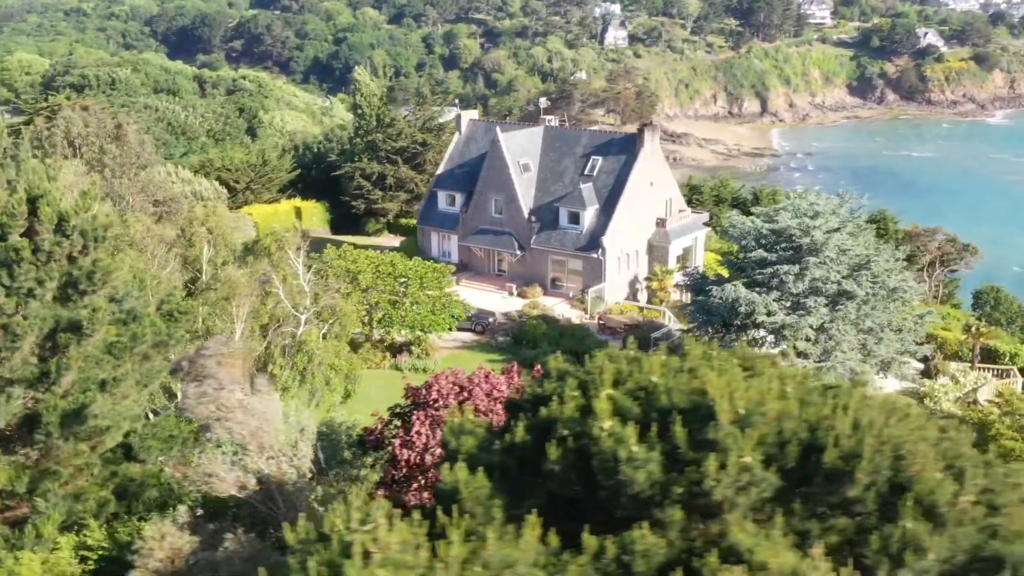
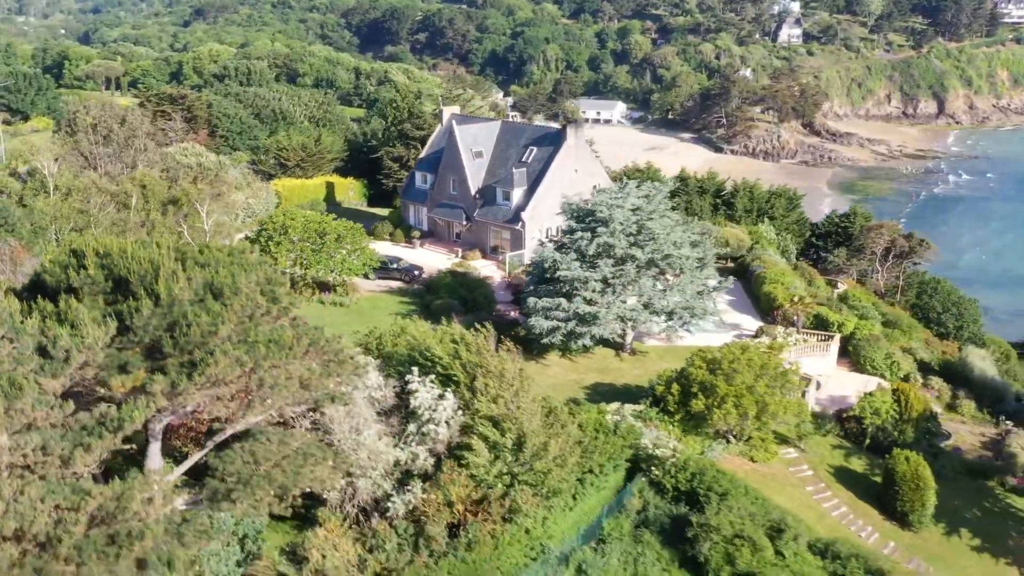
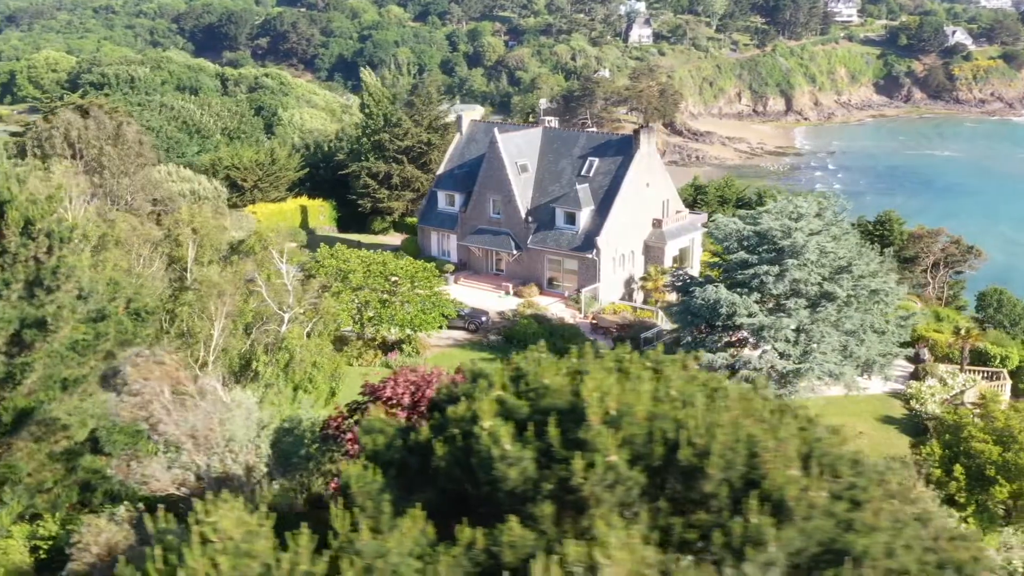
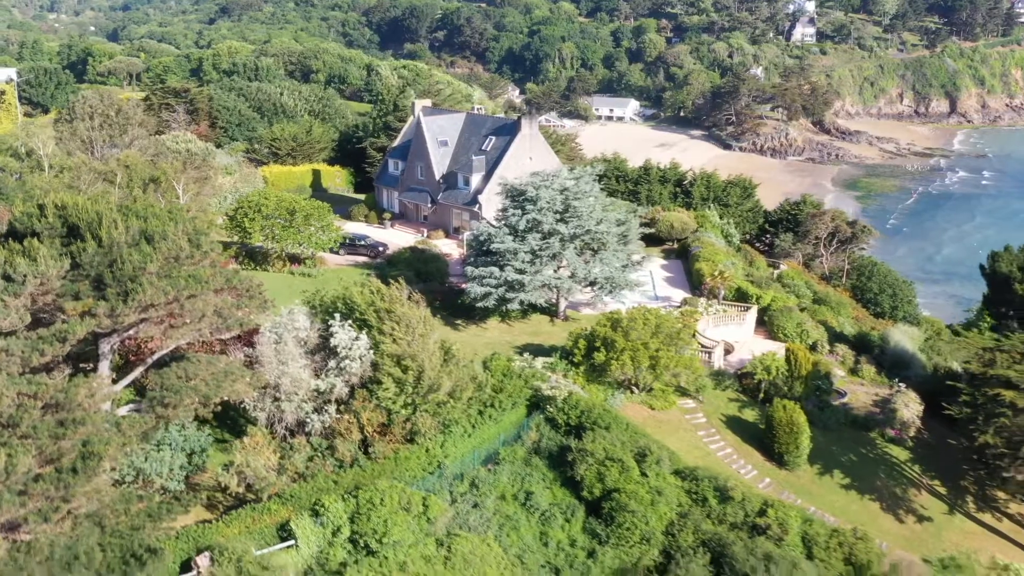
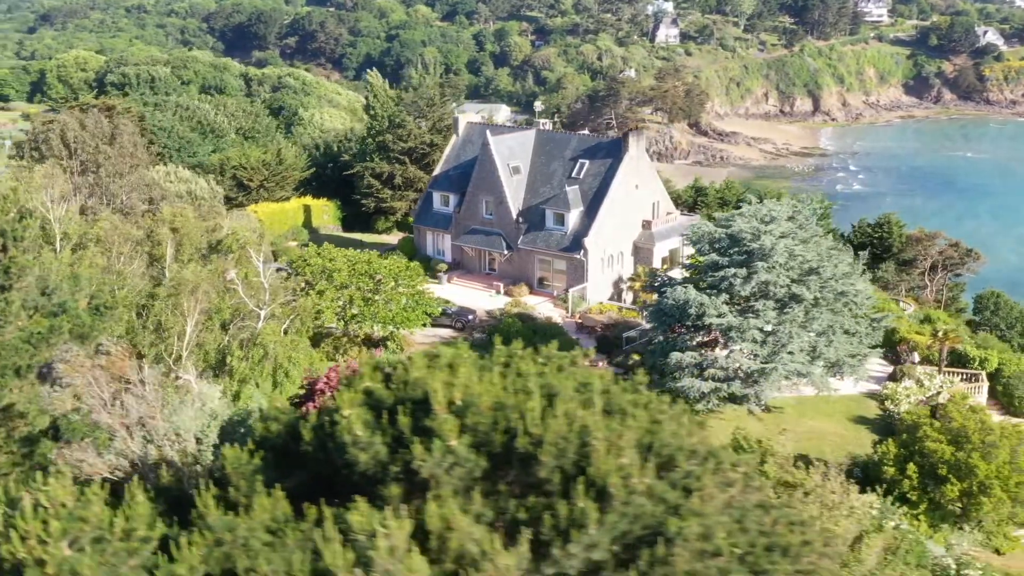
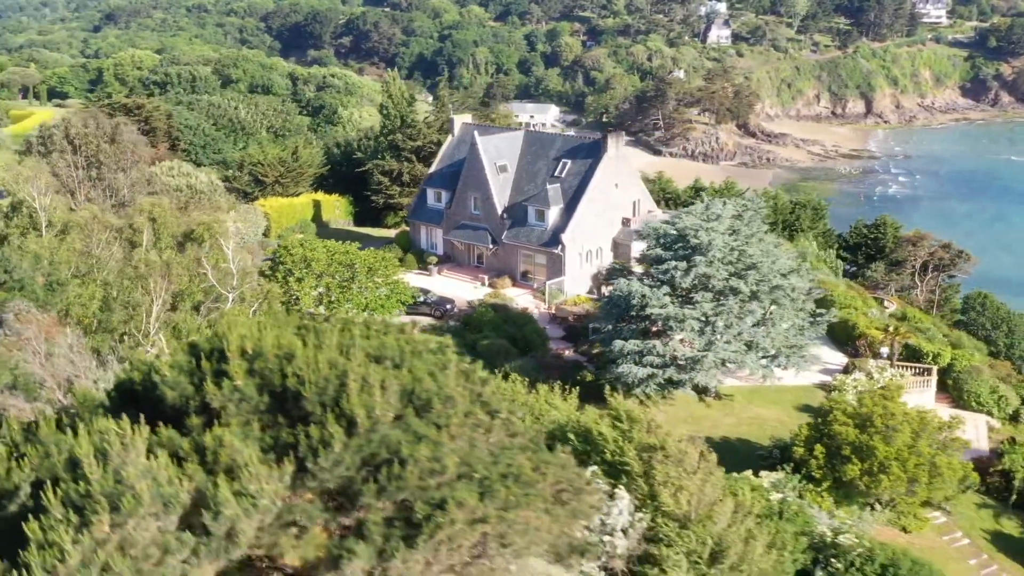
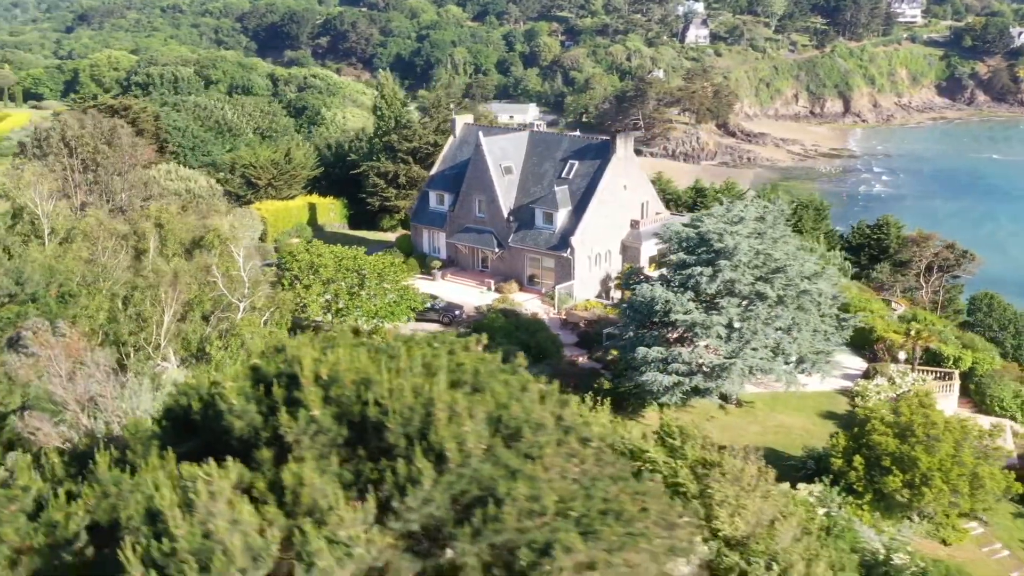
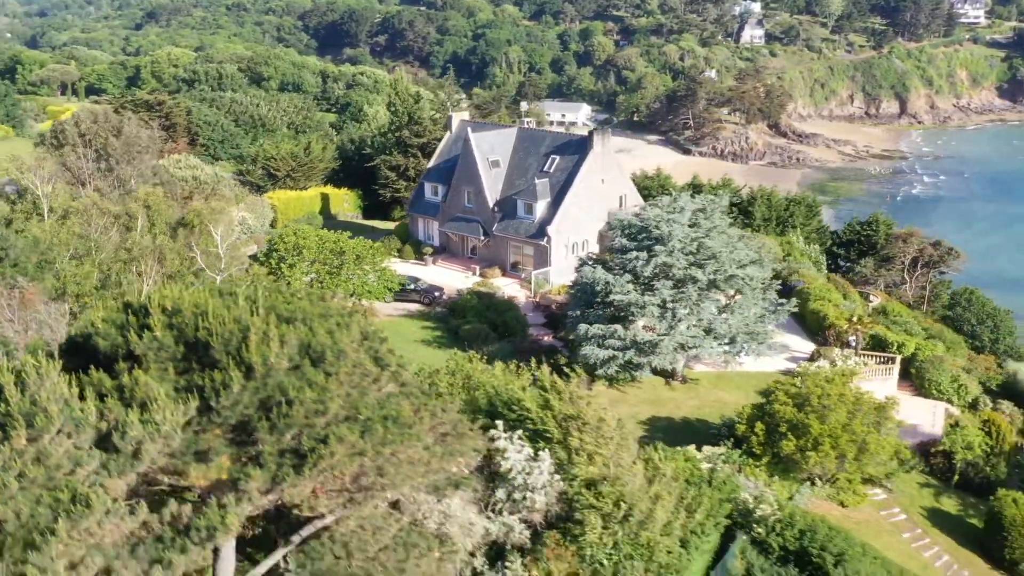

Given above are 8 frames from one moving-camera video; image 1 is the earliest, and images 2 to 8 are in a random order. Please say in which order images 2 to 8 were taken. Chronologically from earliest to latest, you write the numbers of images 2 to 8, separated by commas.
3, 5, 7, 6, 8, 2, 4
